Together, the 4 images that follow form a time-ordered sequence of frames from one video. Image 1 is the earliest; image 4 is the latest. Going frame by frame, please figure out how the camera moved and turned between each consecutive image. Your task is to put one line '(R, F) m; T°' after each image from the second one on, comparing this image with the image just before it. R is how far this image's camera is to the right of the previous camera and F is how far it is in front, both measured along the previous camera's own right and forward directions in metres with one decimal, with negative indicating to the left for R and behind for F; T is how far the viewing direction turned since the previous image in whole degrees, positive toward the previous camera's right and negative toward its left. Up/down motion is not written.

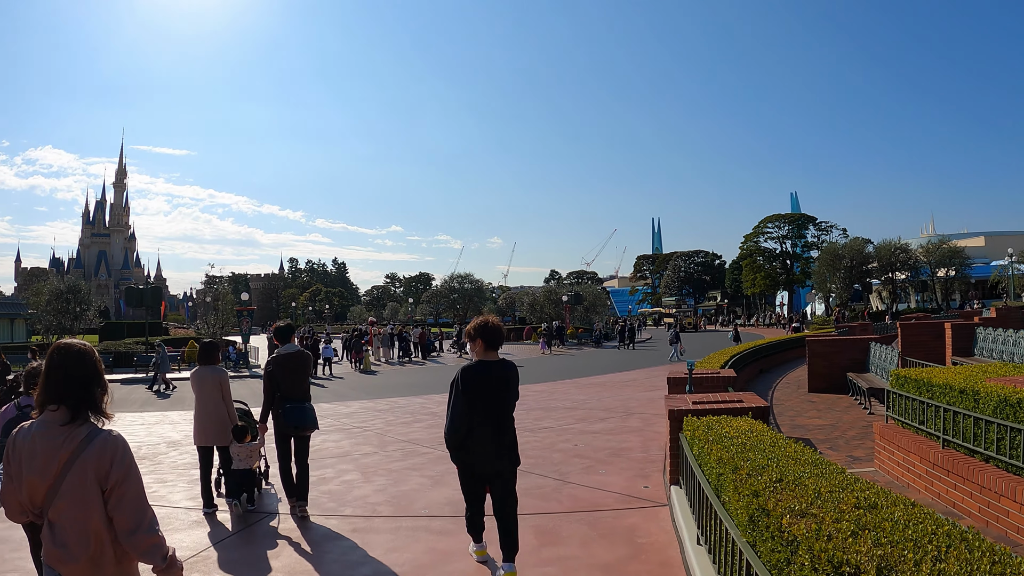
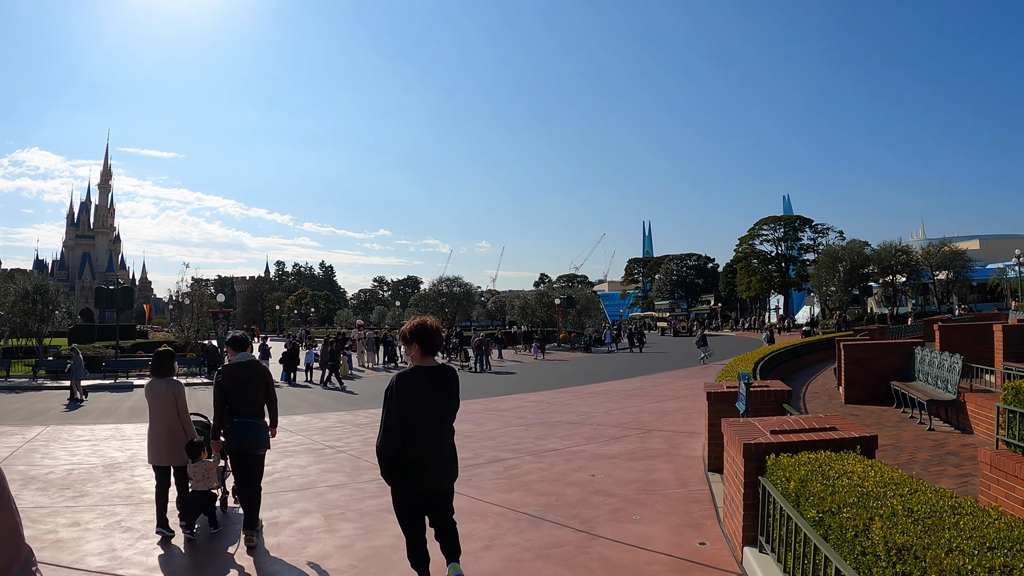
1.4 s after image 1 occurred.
(-0.2, +1.6) m; +1°
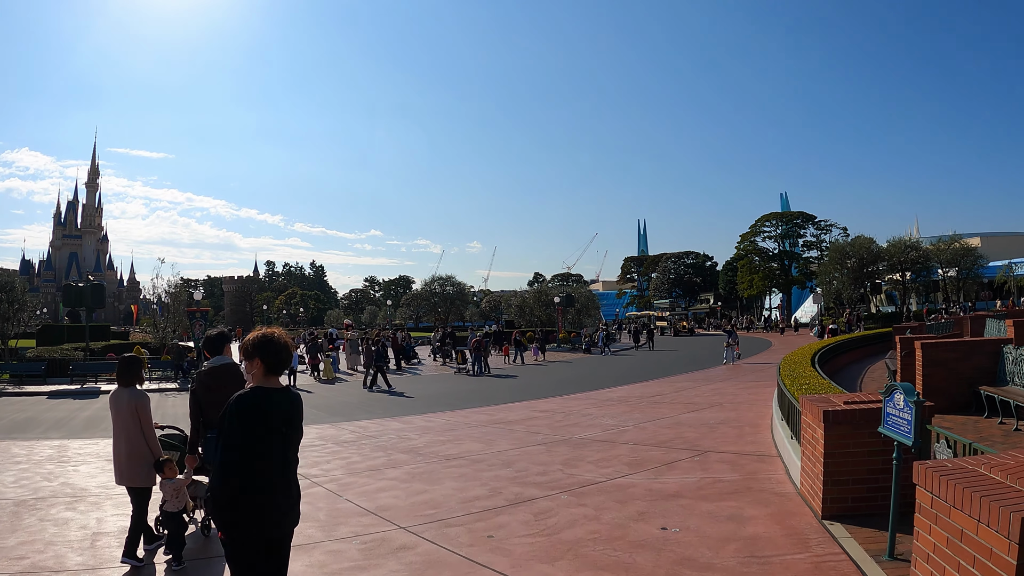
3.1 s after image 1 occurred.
(-0.4, +1.9) m; +1°
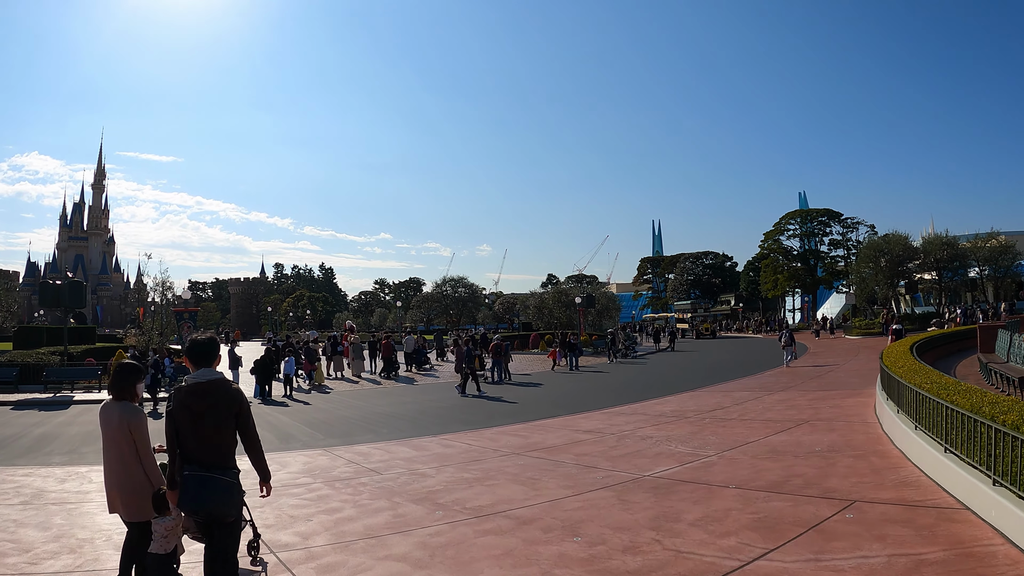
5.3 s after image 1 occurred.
(-0.5, +2.5) m; -1°
